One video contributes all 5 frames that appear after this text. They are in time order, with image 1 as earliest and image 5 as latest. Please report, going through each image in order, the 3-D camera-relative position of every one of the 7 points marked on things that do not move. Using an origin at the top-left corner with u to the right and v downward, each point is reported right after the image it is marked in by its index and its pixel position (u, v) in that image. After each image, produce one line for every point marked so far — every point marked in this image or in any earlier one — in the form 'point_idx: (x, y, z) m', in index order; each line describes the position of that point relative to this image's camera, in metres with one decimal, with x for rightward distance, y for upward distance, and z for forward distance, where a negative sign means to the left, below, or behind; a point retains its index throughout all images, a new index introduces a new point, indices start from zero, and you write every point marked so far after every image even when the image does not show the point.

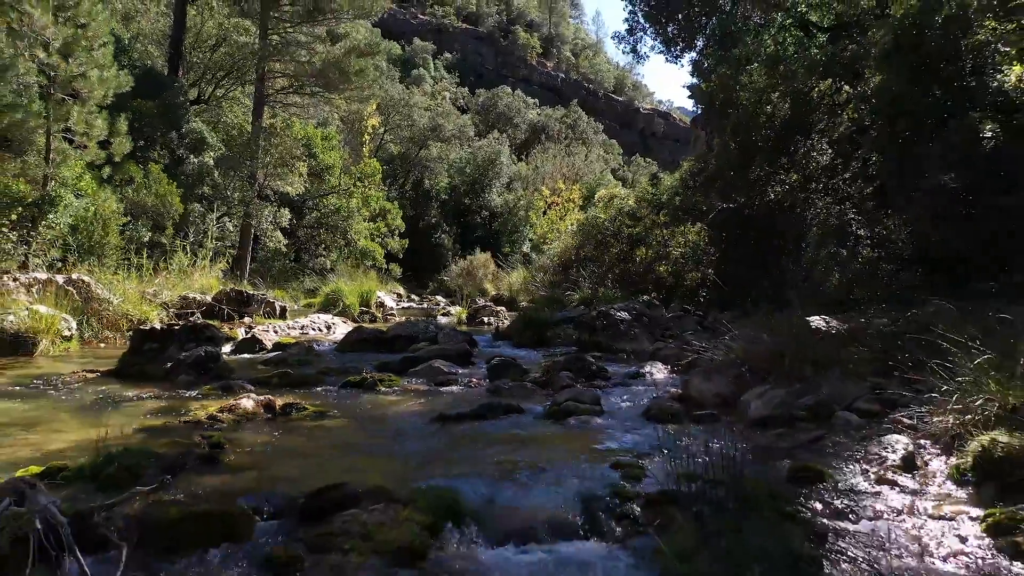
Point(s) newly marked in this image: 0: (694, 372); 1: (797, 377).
0: (+1.2, -0.5, +6.1) m
1: (+1.8, -0.5, +5.8) m
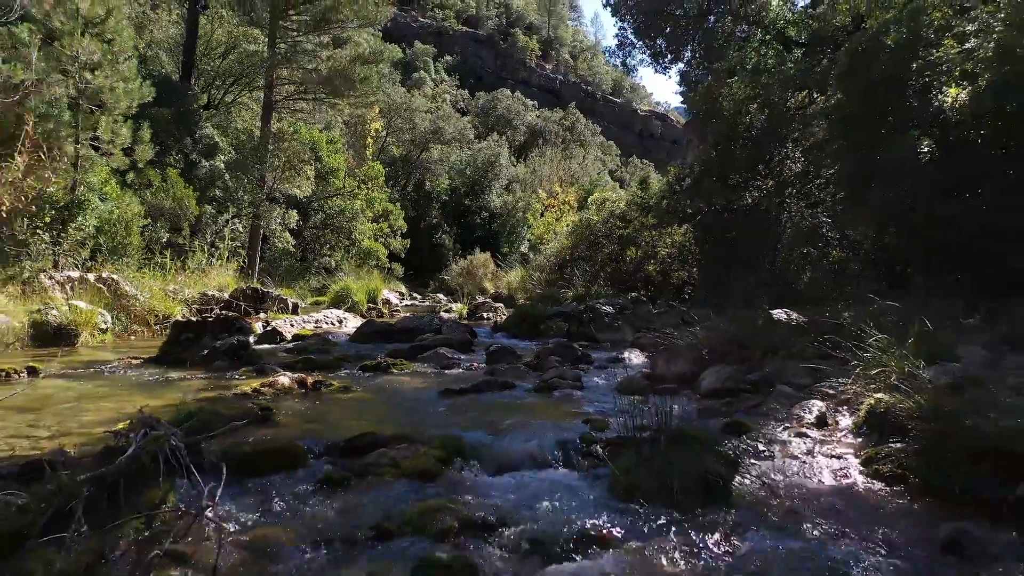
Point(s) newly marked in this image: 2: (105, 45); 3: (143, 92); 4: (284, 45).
0: (+1.1, -0.5, +7.1) m
1: (+1.7, -0.5, +6.8) m
2: (-5.6, +3.4, +12.8) m
3: (-5.3, +2.8, +13.1) m
4: (-4.0, +4.2, +15.4) m
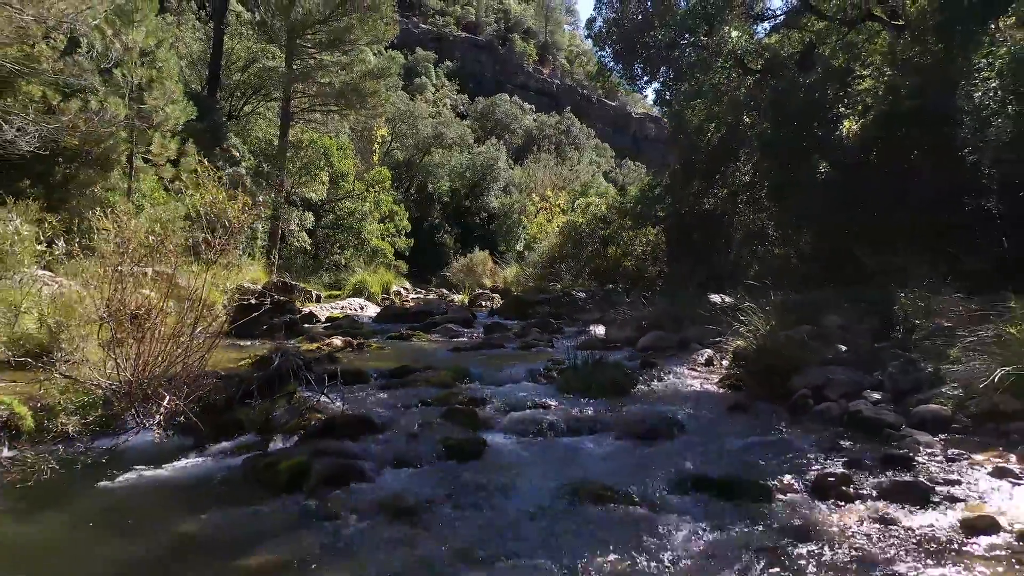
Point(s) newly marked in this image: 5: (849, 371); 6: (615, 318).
0: (+1.0, -0.4, +9.5) m
1: (+1.6, -0.4, +9.3) m
2: (-5.7, +3.5, +15.2) m
3: (-5.4, +2.9, +15.5) m
4: (-4.1, +4.3, +17.8) m
5: (+2.1, -0.5, +5.7) m
6: (+1.2, -0.3, +10.7) m
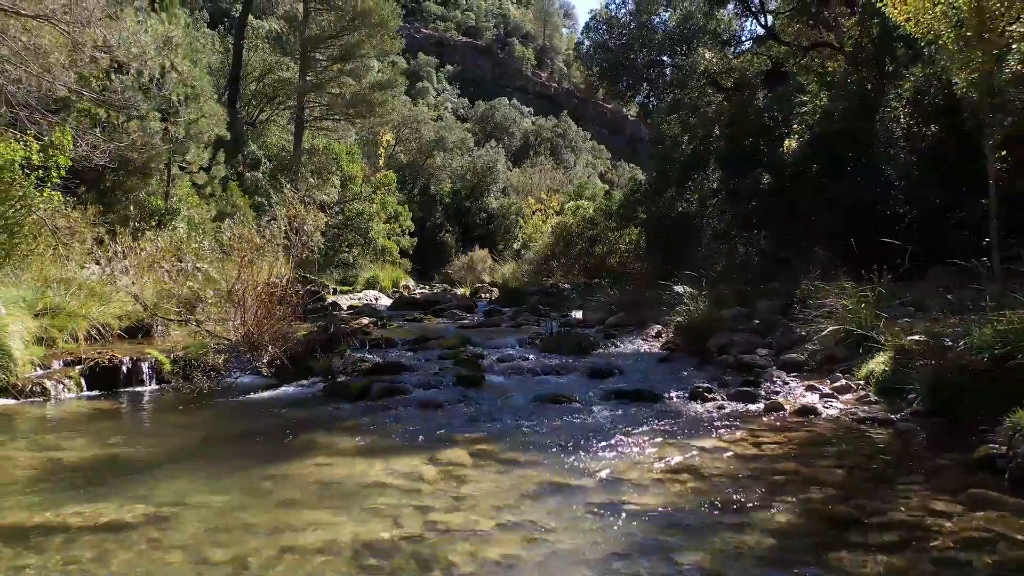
0: (+1.0, -0.3, +11.6) m
1: (+1.6, -0.3, +11.4) m
2: (-5.7, +3.6, +17.3) m
3: (-5.4, +3.0, +17.6) m
4: (-4.2, +4.4, +19.9) m
5: (+2.0, -0.4, +7.9) m
6: (+1.1, -0.2, +12.8) m
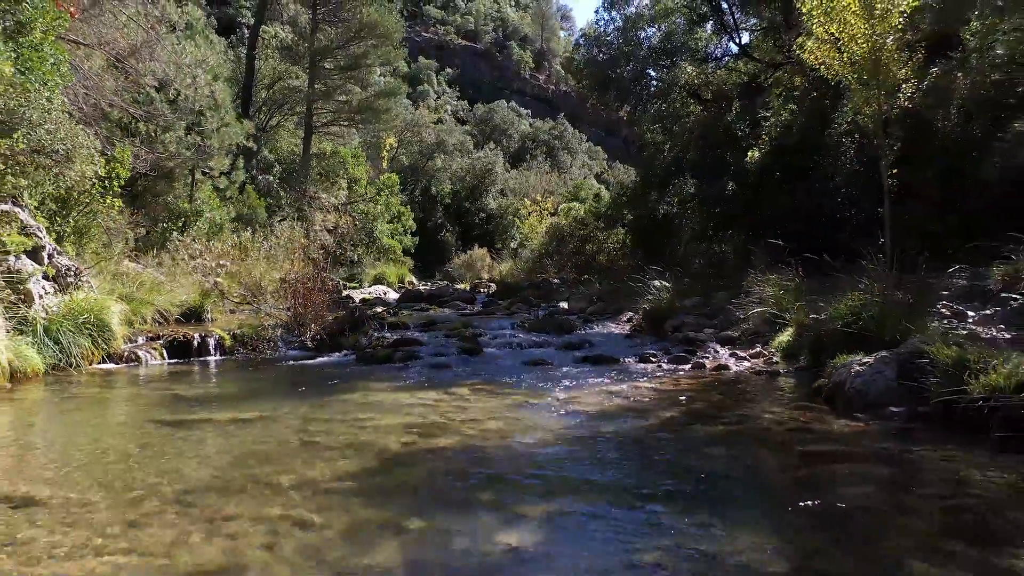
0: (+0.9, -0.2, +13.4) m
1: (+1.5, -0.2, +13.1) m
2: (-5.8, +3.7, +19.0) m
3: (-5.5, +3.1, +19.3) m
4: (-4.2, +4.5, +21.6) m
5: (+1.9, -0.3, +9.6) m
6: (+1.0, -0.1, +14.5) m
